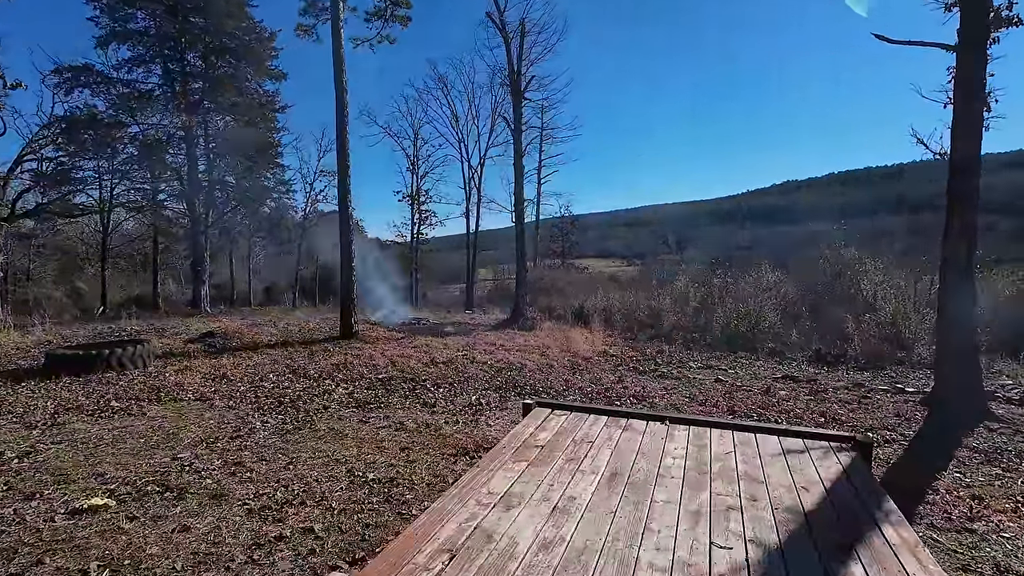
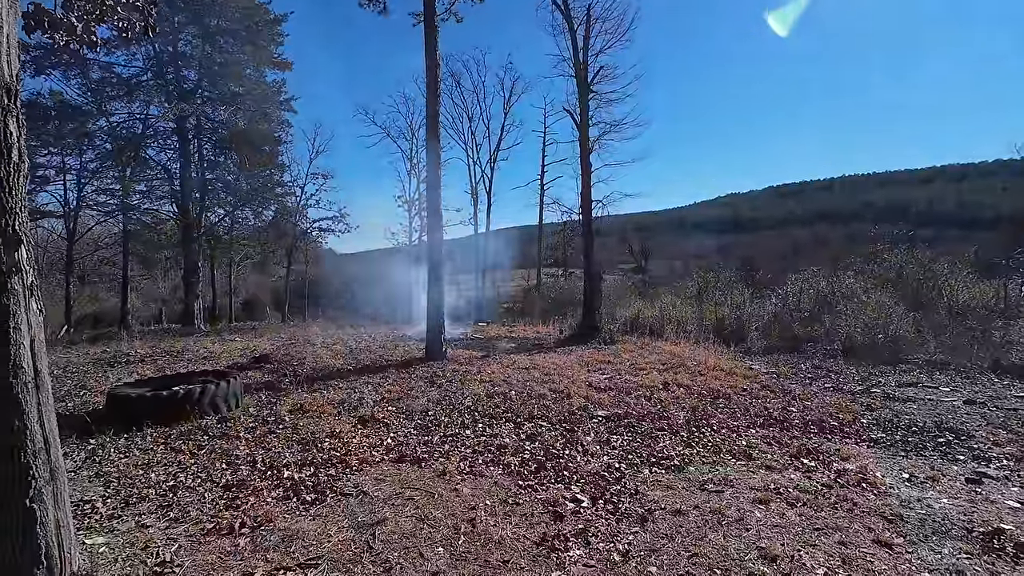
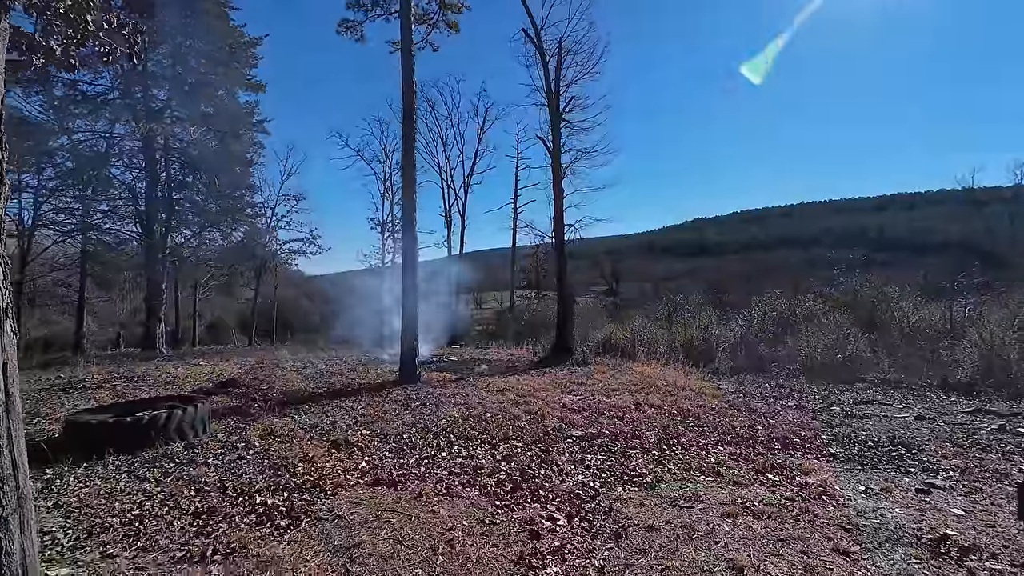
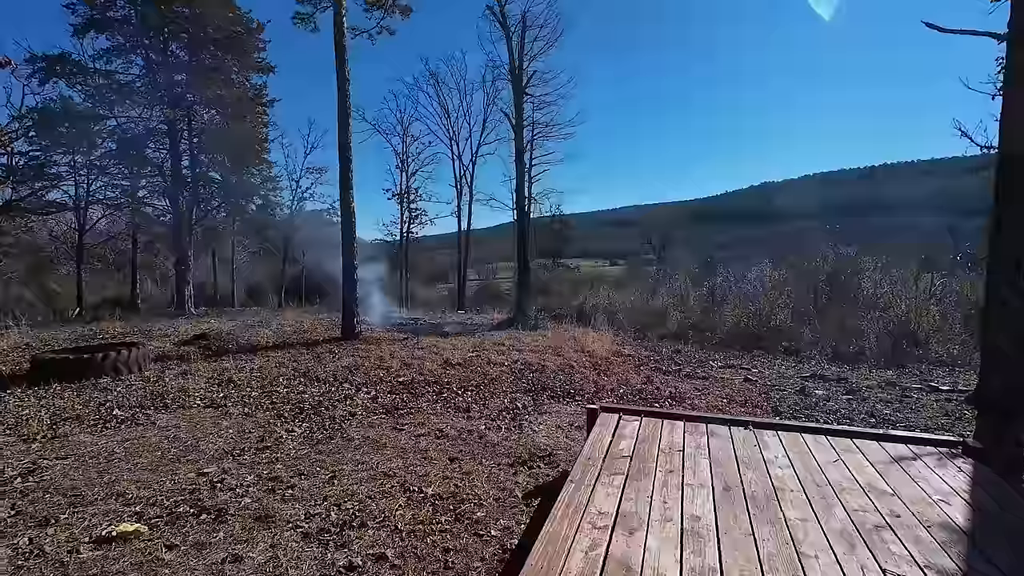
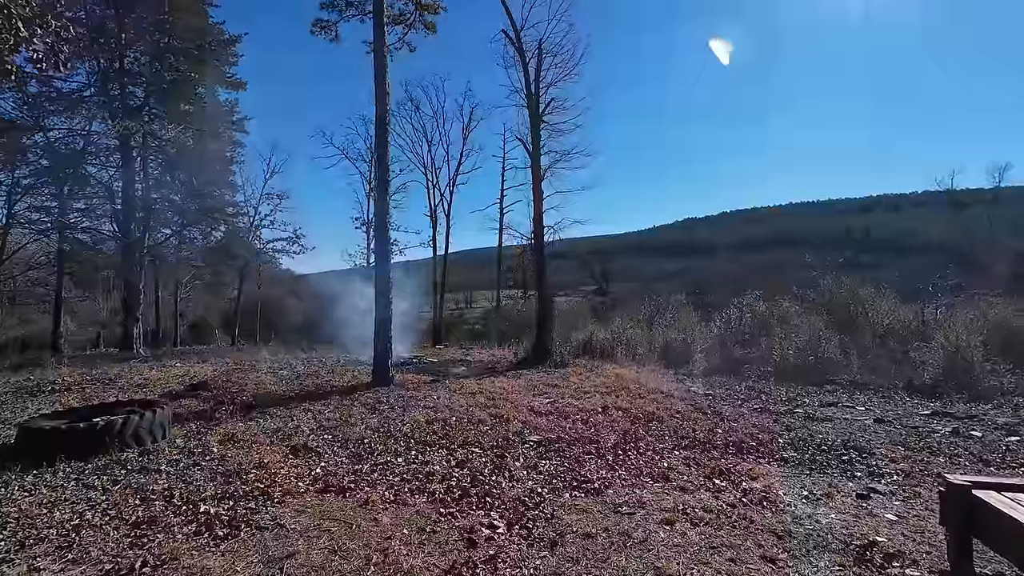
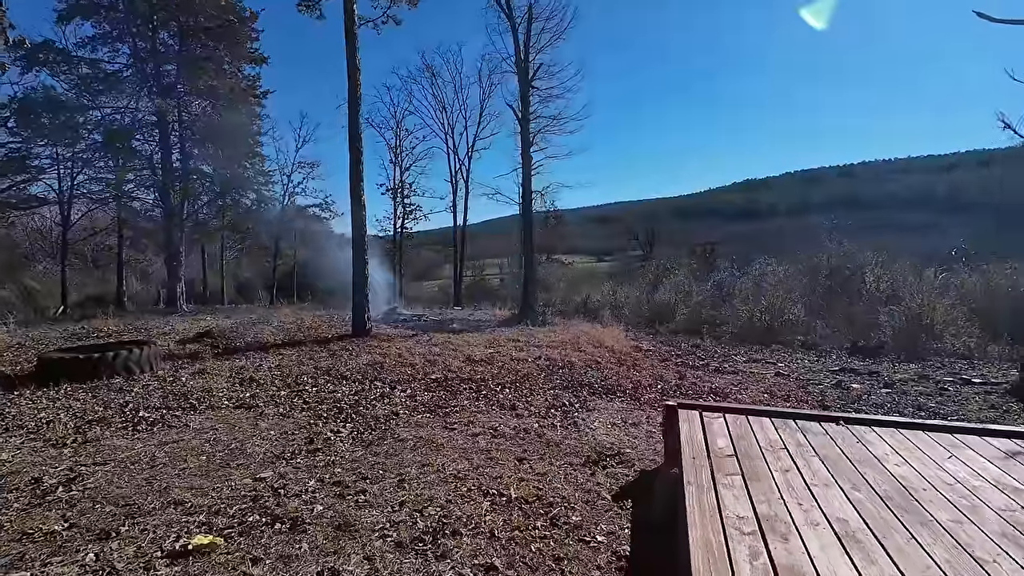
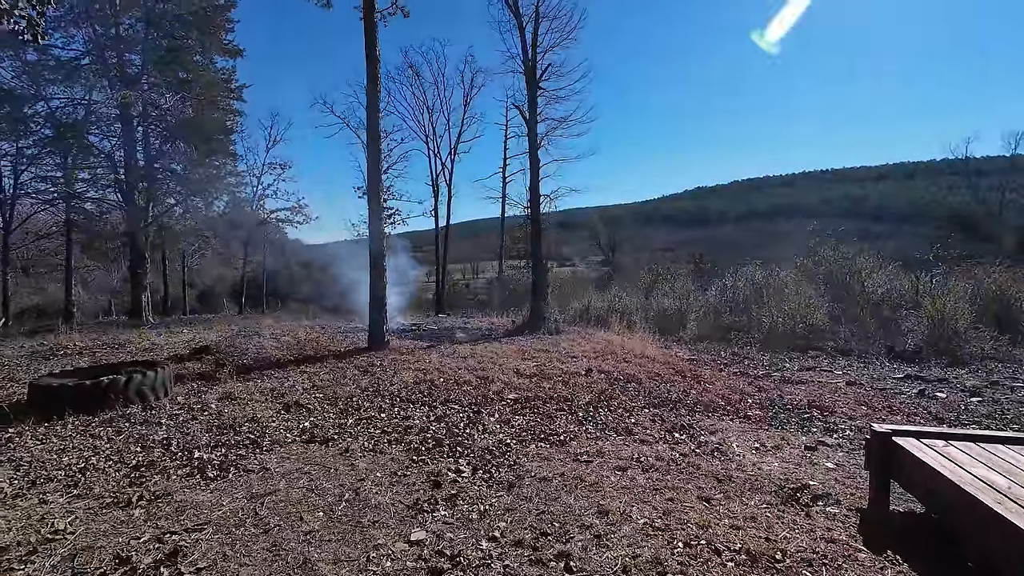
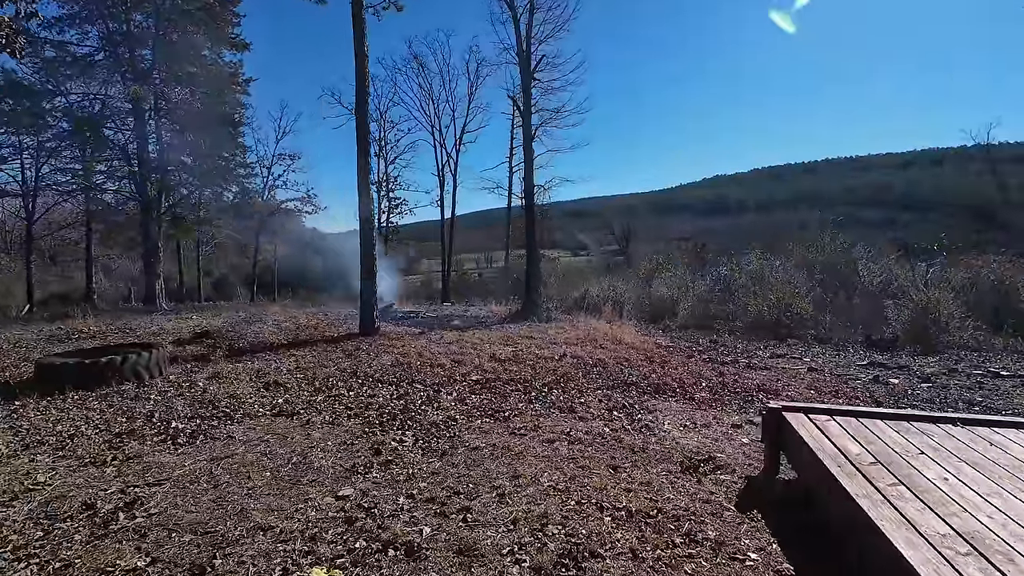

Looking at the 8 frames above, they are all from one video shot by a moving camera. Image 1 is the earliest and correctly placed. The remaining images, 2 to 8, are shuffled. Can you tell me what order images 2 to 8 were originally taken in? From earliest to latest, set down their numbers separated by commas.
4, 6, 8, 7, 5, 3, 2
